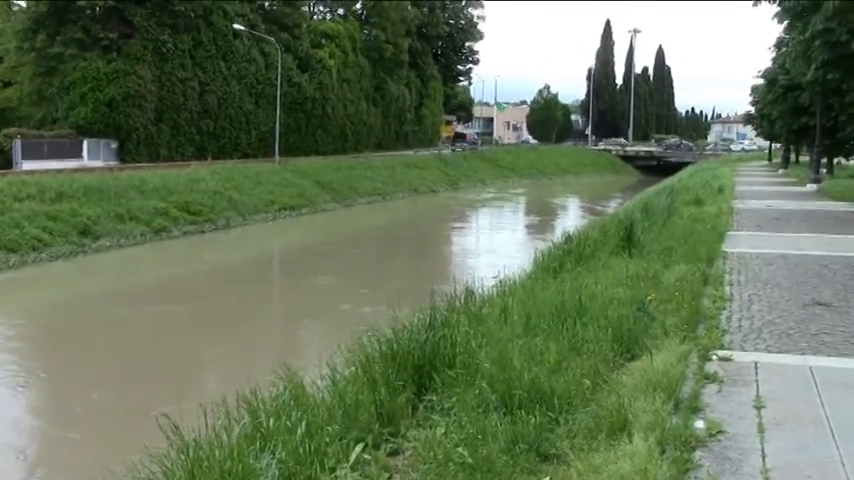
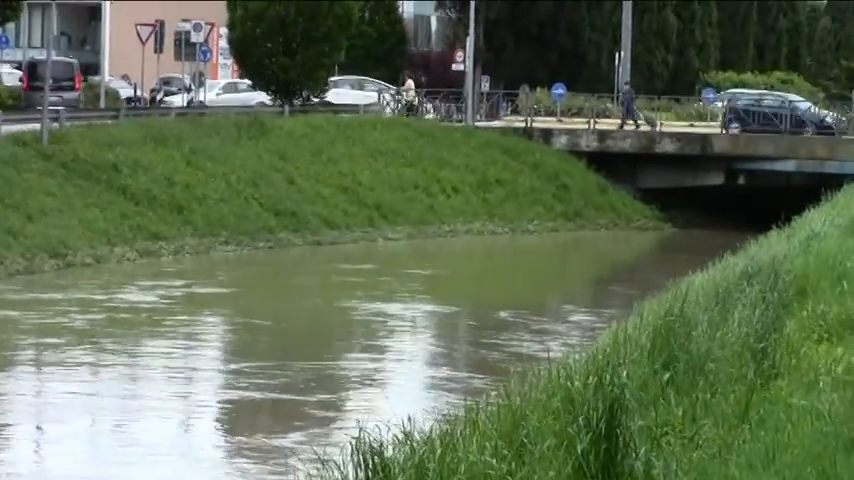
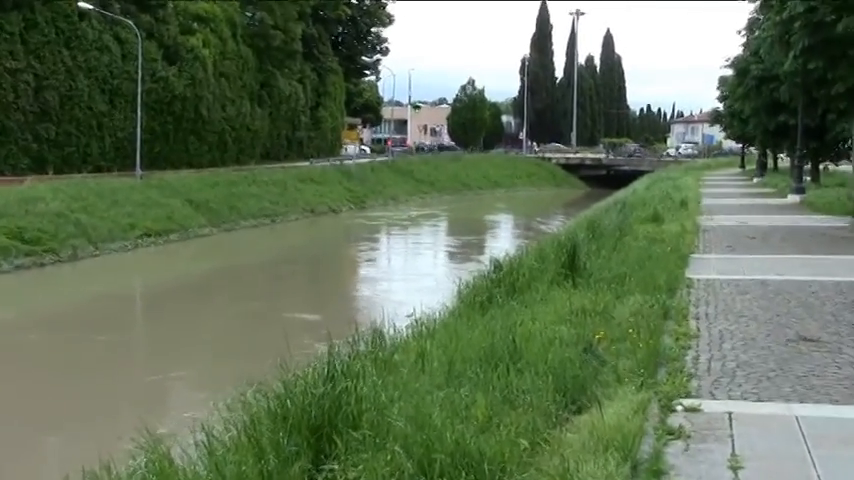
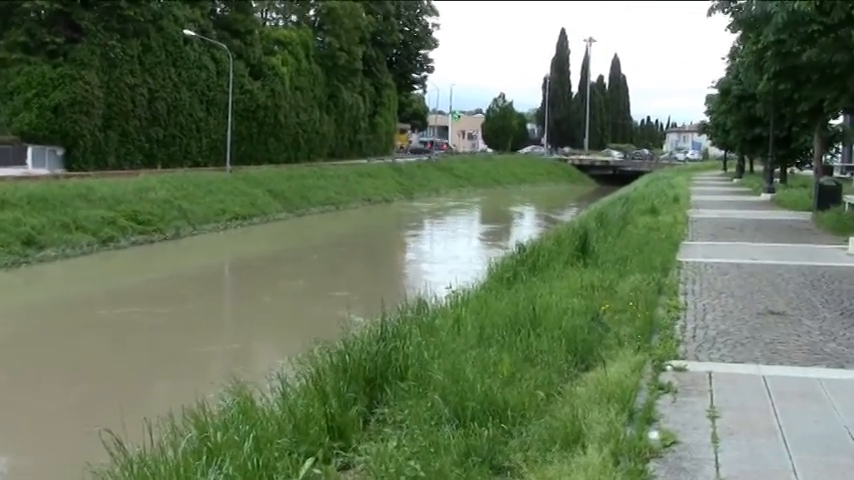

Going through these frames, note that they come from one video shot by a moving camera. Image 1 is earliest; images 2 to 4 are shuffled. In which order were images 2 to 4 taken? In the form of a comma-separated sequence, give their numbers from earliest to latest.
4, 3, 2
